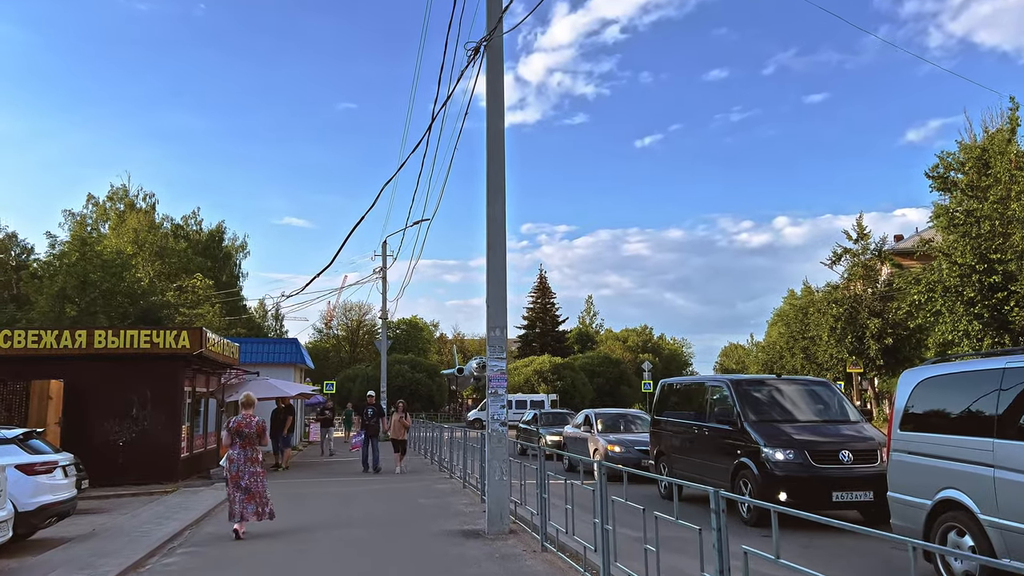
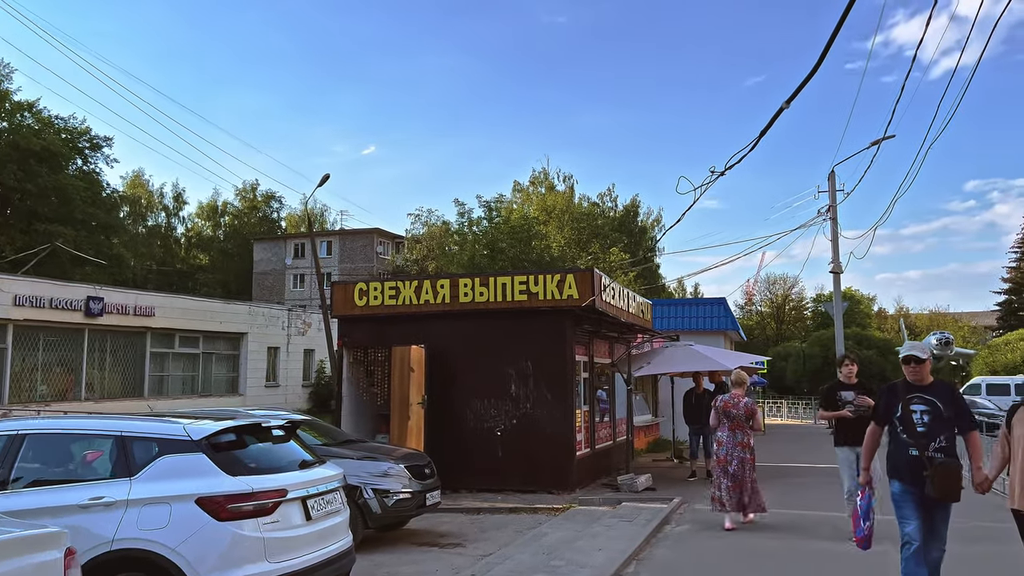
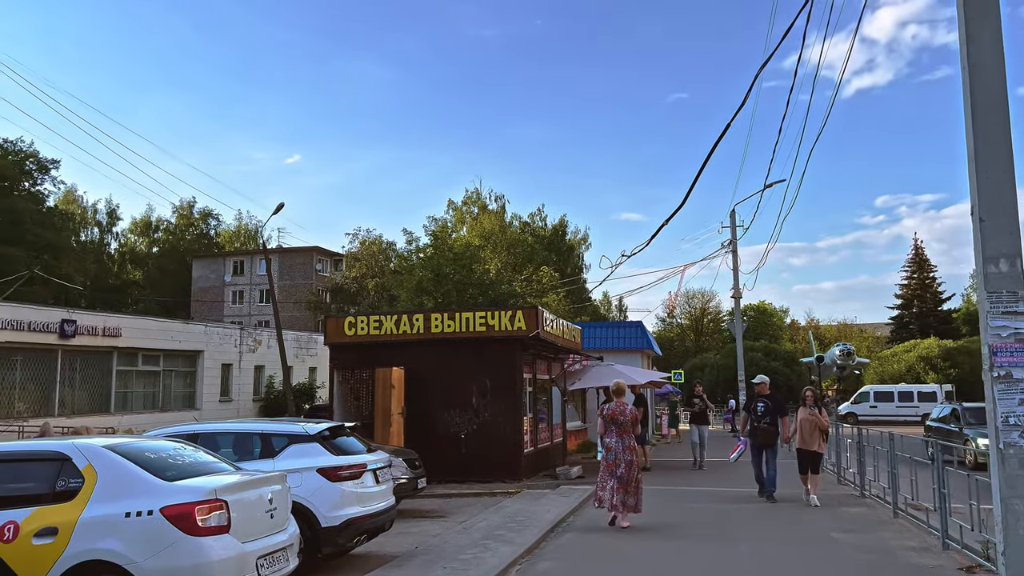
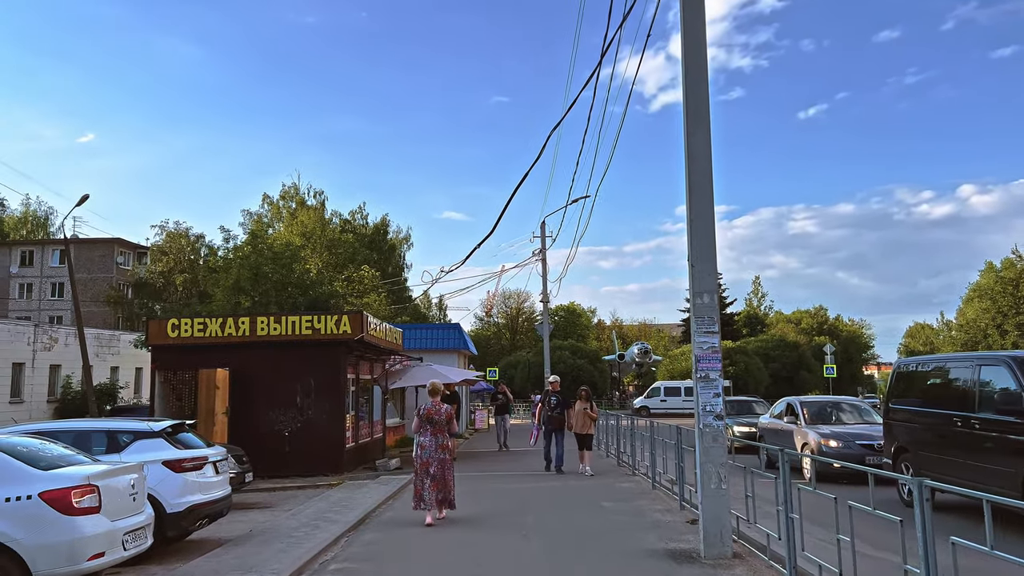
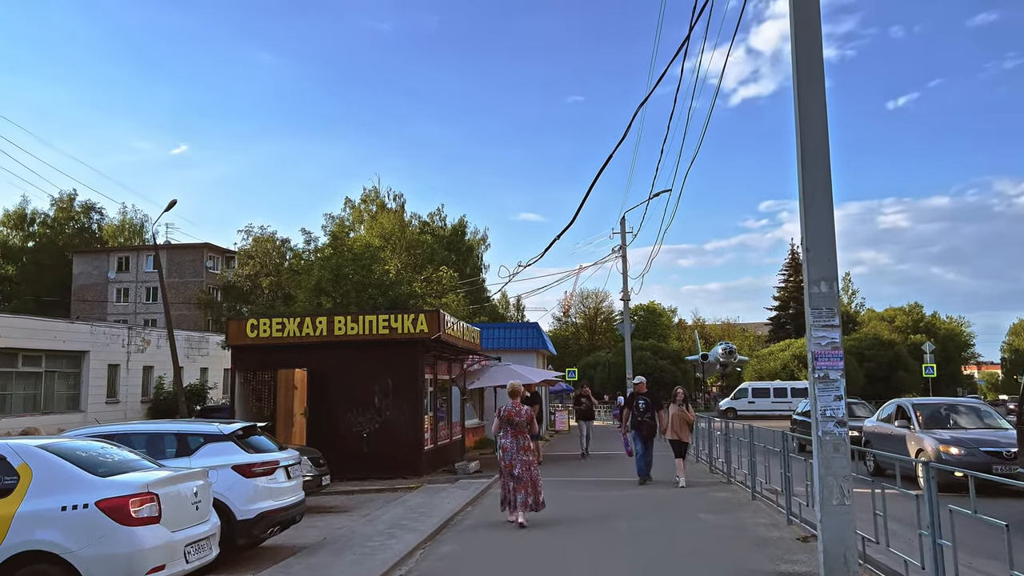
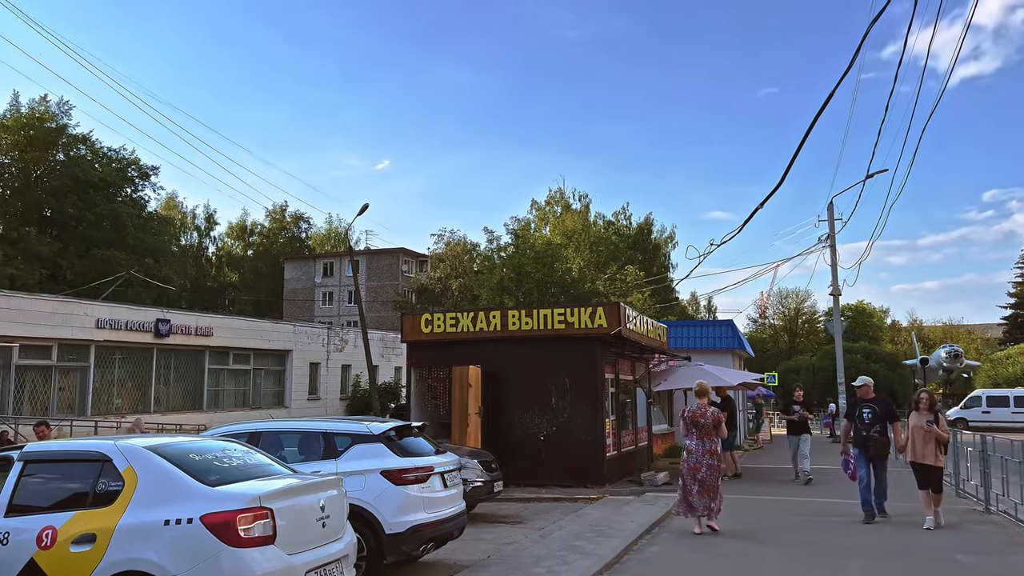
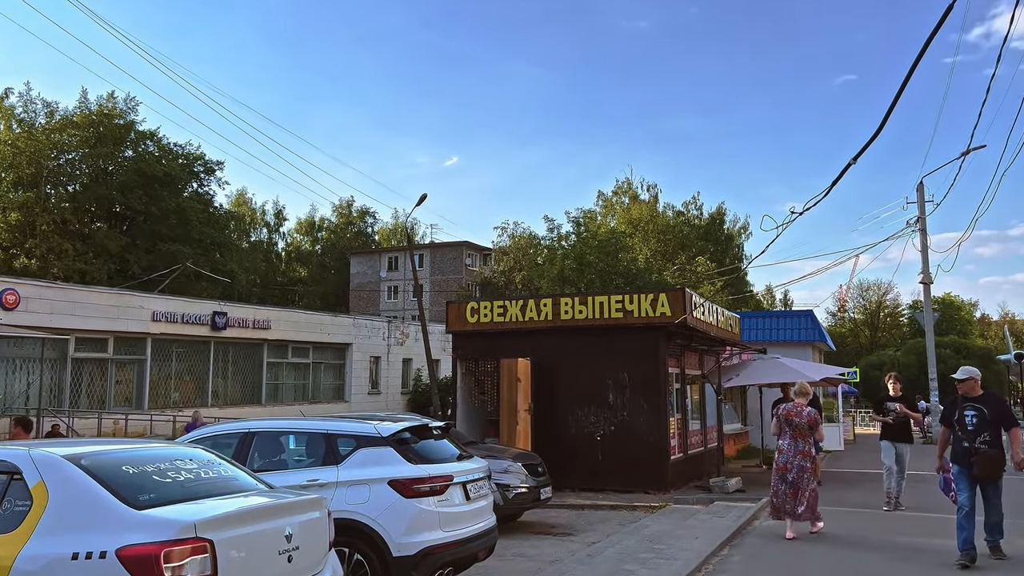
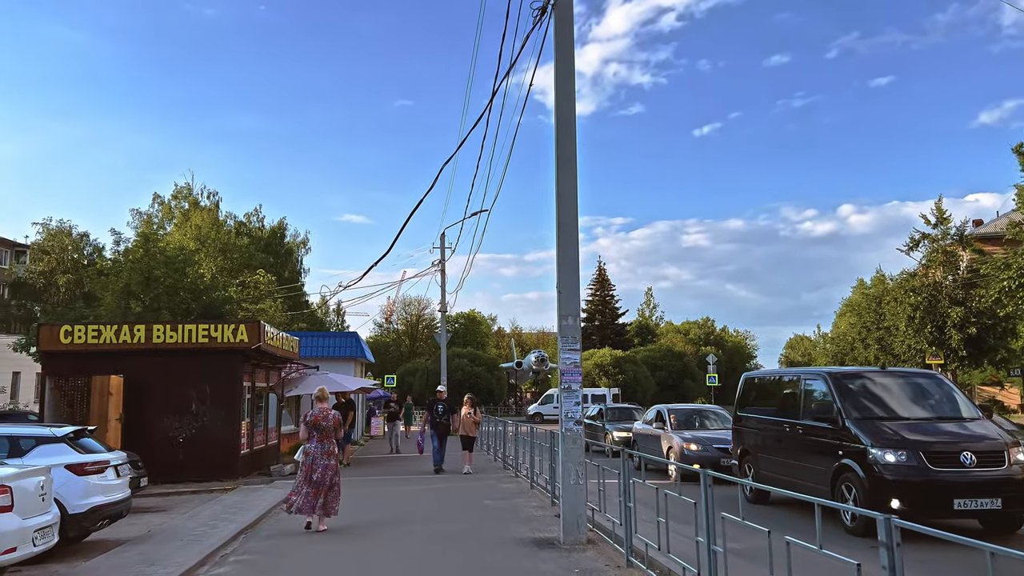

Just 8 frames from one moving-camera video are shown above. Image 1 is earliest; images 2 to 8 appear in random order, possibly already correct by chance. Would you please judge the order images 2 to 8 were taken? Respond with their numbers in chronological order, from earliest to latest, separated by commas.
8, 4, 5, 3, 6, 7, 2
